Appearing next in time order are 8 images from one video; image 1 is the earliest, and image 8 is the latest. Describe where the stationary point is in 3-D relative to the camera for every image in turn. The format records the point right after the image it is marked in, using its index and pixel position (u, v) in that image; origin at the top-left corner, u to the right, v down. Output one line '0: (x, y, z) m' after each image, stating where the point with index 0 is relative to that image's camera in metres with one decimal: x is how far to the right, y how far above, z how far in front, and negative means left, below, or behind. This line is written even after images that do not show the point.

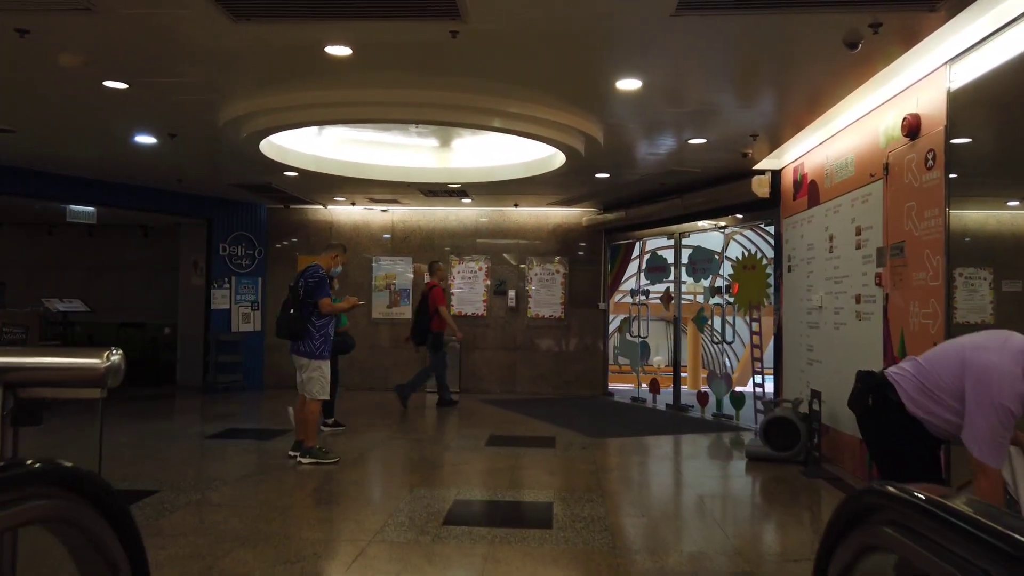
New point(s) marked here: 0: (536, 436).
0: (+0.2, -1.5, +7.4) m
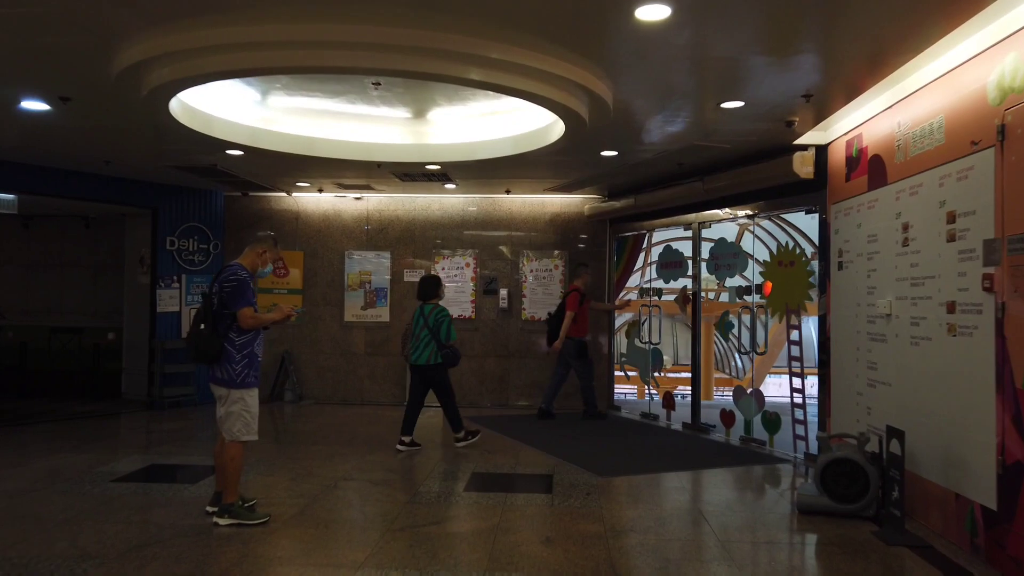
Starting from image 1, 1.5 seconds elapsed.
0: (+0.1, -1.5, +6.0) m
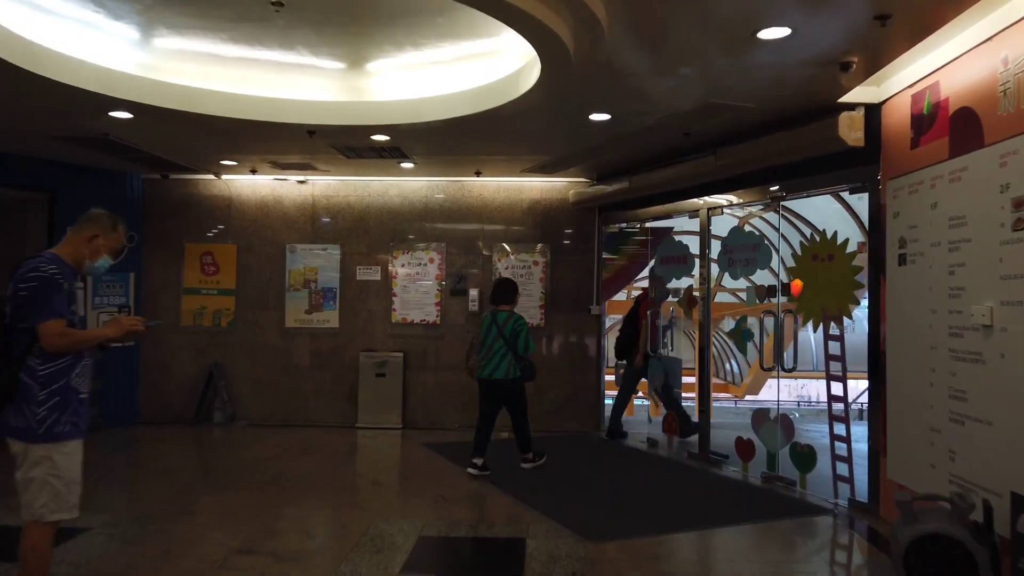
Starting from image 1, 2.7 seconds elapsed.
0: (-0.1, -1.5, +4.5) m
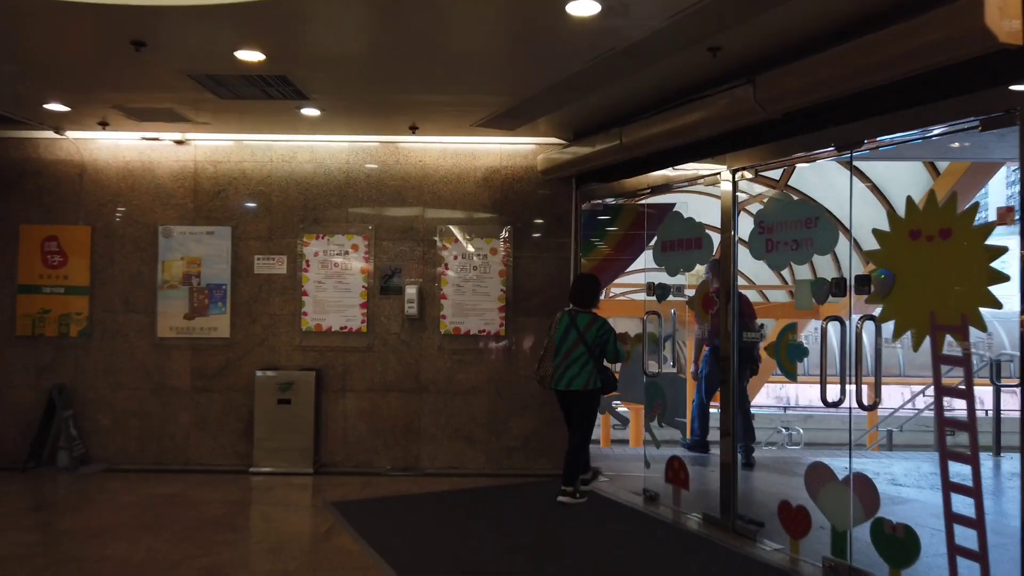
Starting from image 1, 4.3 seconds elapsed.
0: (-0.4, -1.5, +2.4) m
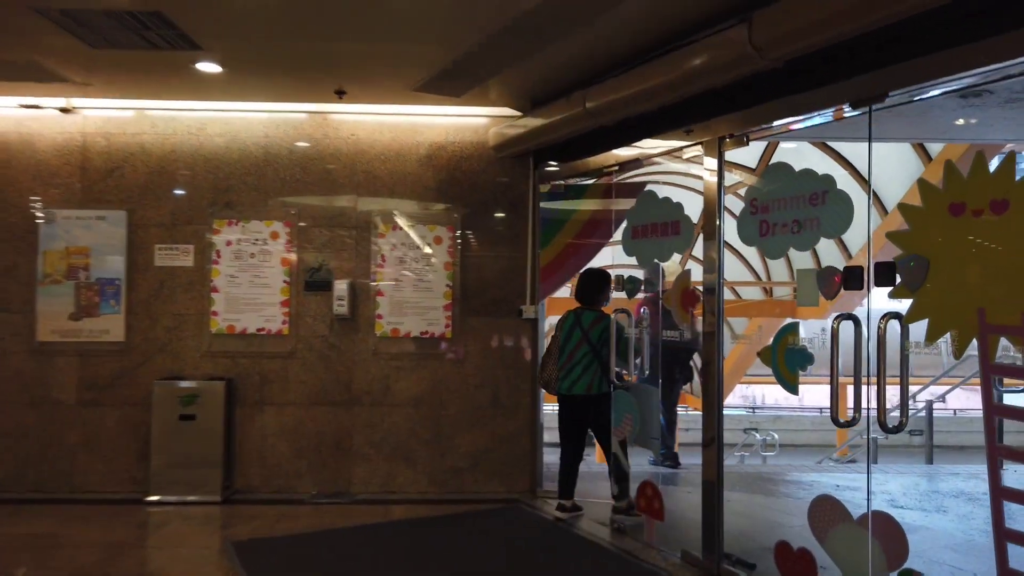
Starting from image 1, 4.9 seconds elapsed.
0: (-0.6, -1.5, +1.5) m
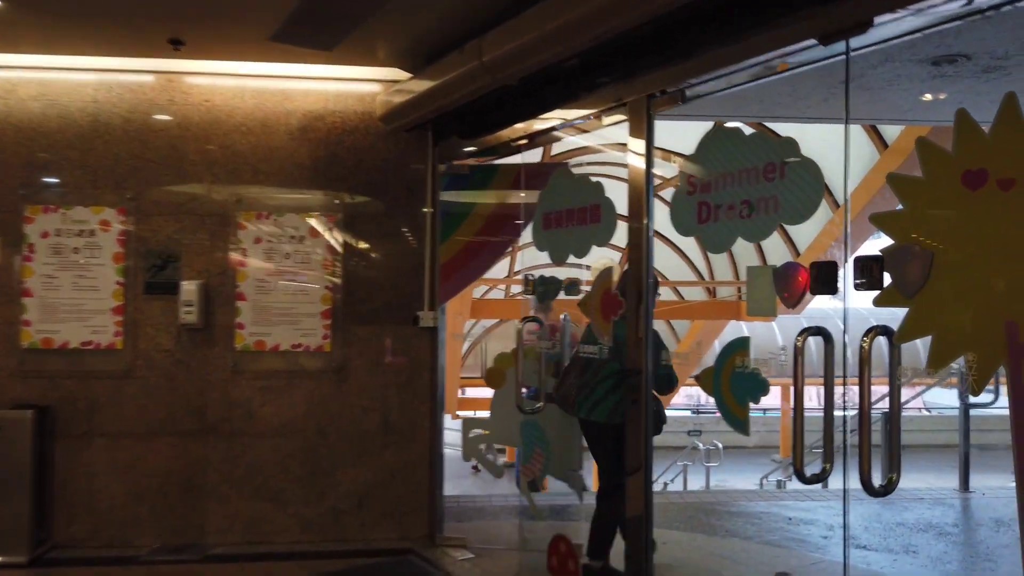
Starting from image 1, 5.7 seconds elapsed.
0: (-1.0, -1.5, +0.5) m
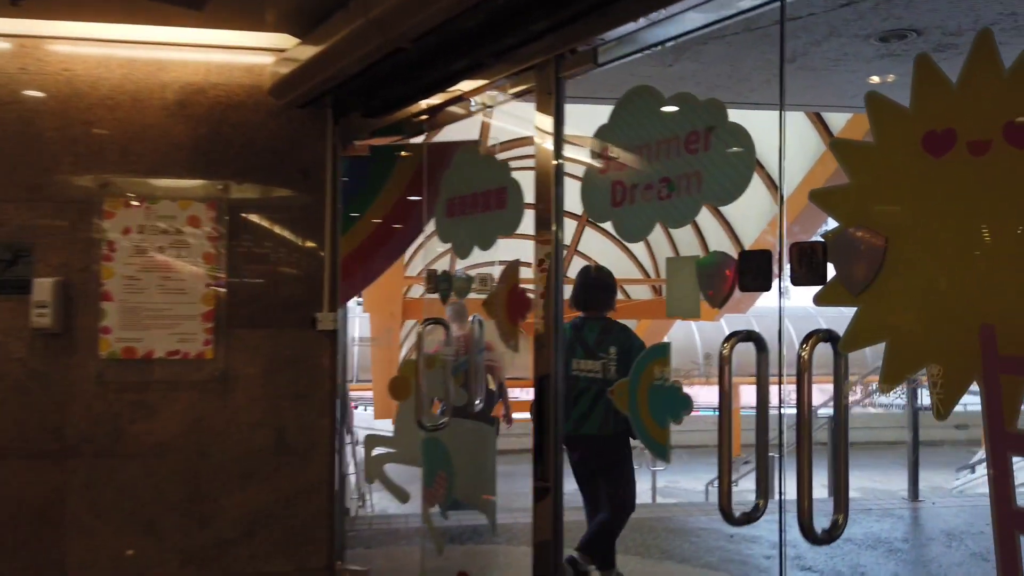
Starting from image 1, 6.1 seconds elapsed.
0: (-1.2, -1.5, 0.0) m
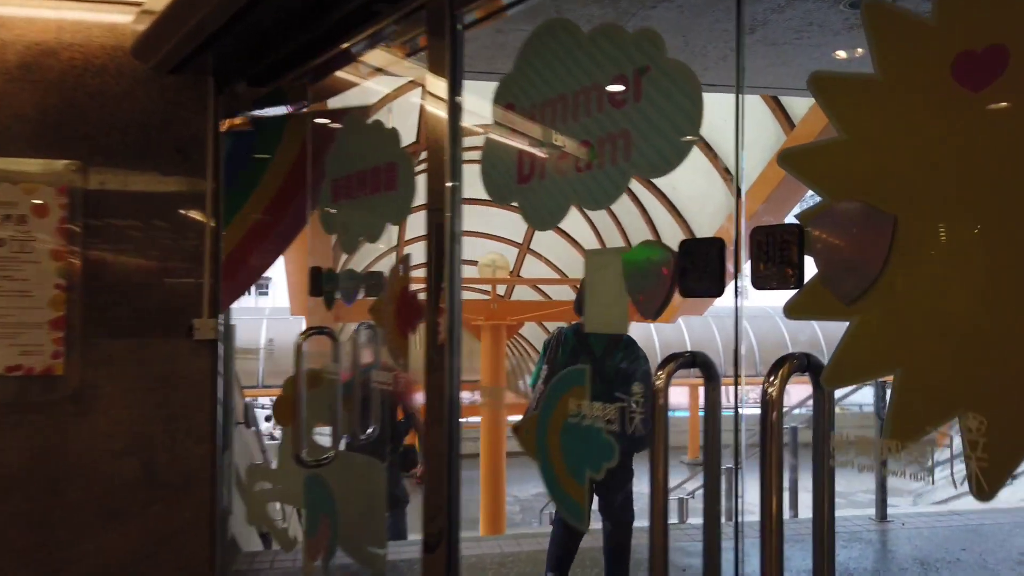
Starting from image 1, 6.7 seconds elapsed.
0: (-1.4, -1.5, -0.7) m
